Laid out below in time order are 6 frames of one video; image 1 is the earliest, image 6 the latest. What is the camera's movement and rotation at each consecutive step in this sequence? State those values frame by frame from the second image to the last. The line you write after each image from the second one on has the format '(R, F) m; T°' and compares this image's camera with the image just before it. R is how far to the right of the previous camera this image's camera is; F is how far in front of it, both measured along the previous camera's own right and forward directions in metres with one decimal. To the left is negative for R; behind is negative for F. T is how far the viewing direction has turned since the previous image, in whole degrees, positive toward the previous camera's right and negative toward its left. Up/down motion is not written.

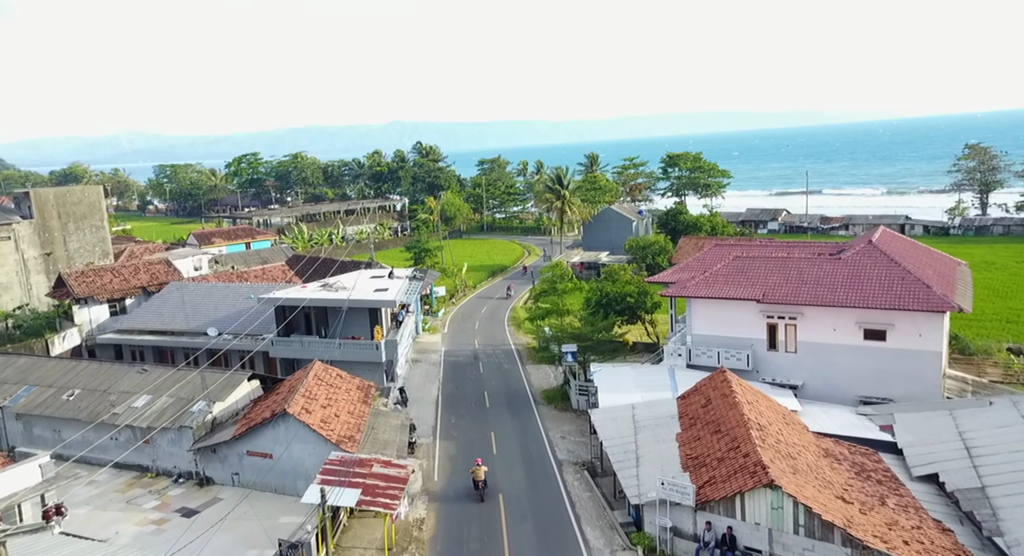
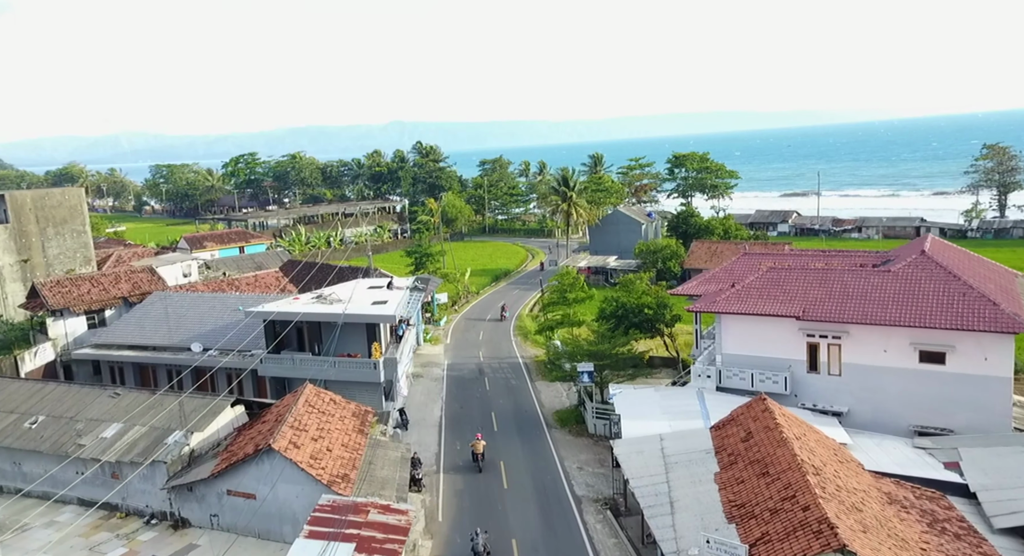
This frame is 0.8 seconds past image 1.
(-0.4, +2.5) m; 0°
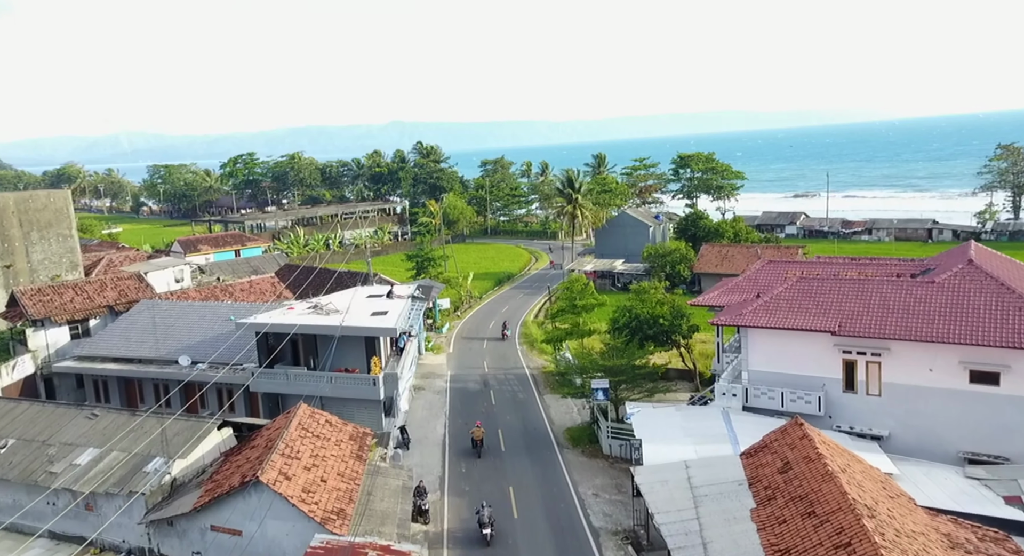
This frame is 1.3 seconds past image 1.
(-0.3, +1.8) m; 0°
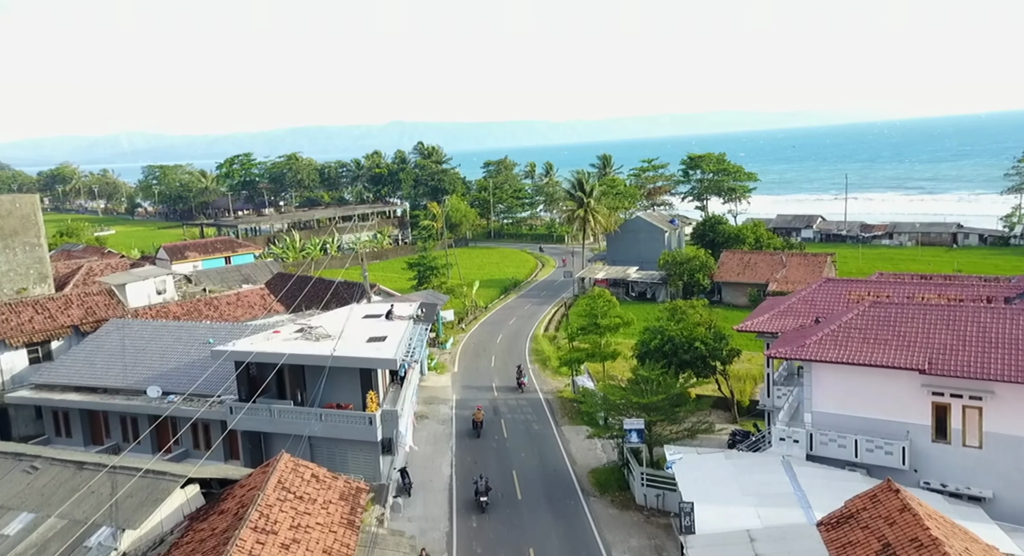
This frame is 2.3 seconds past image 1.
(-0.5, +3.6) m; 0°
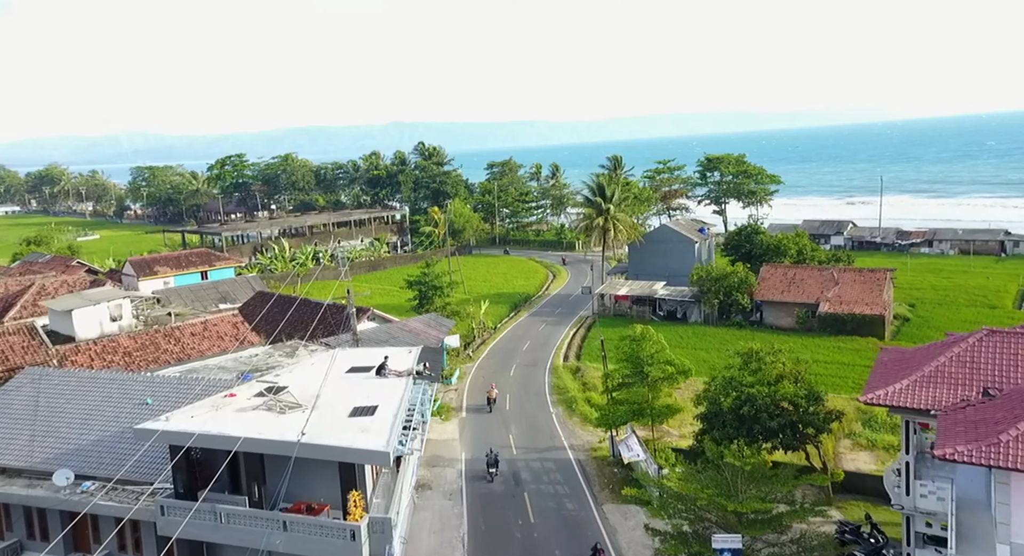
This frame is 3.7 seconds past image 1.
(-0.9, +6.4) m; 0°
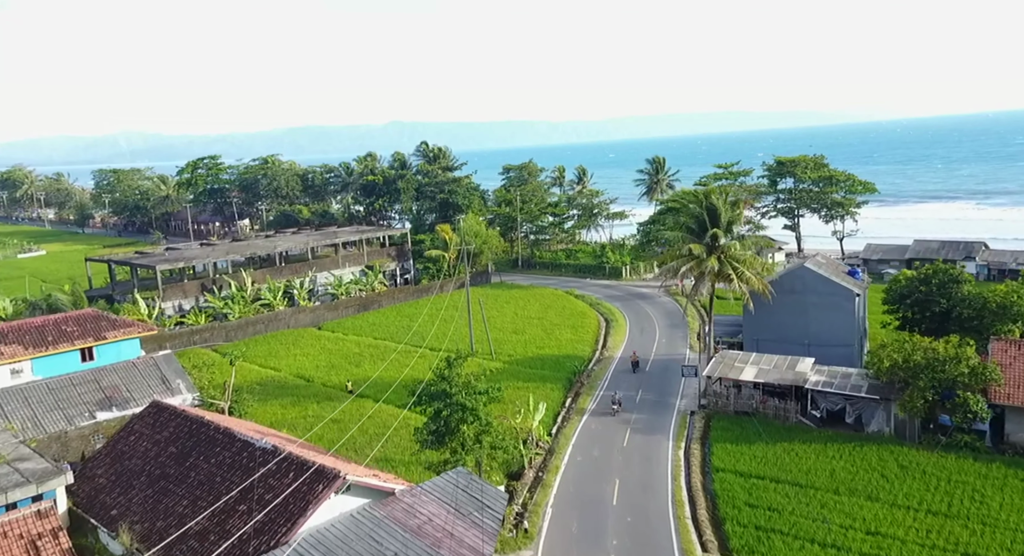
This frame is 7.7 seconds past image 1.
(-2.8, +19.1) m; 0°
